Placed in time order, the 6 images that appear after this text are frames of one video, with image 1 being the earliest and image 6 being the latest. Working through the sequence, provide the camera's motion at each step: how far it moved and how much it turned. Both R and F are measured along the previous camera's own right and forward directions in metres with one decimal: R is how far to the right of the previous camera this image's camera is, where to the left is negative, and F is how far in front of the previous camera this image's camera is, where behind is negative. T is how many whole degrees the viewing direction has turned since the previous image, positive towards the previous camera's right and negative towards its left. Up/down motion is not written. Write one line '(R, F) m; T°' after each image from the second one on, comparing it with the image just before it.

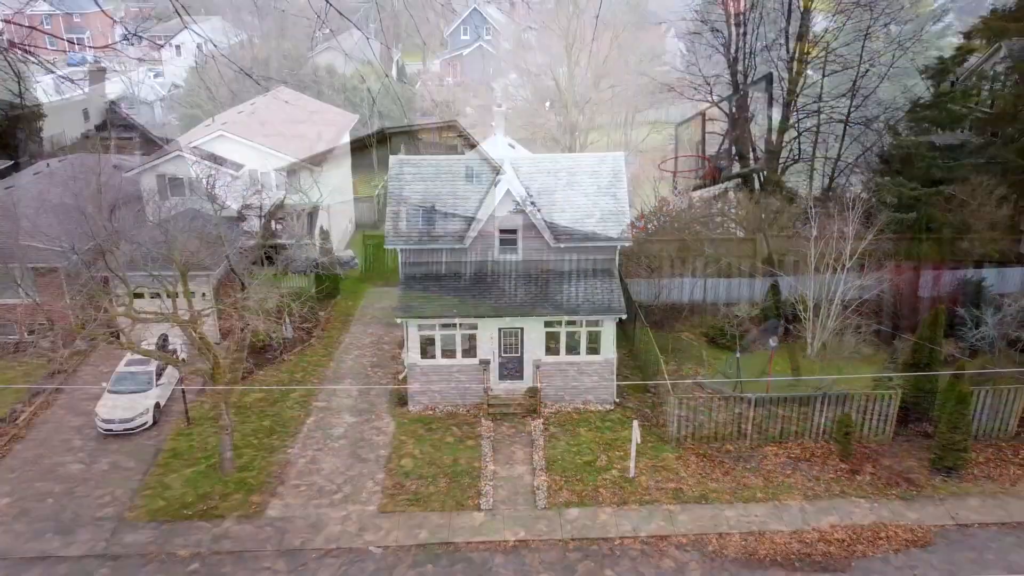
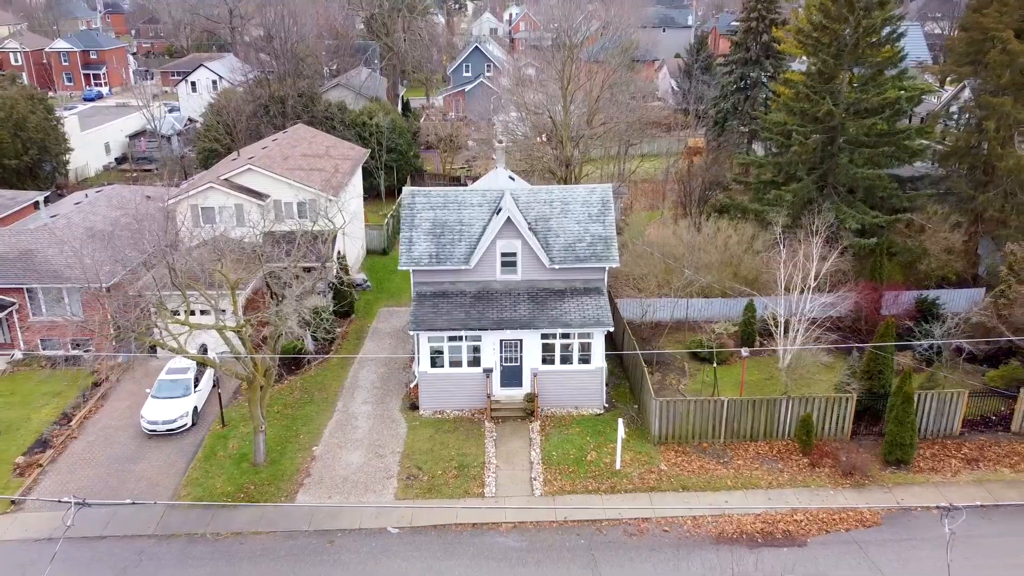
(0.0, -1.6) m; 0°
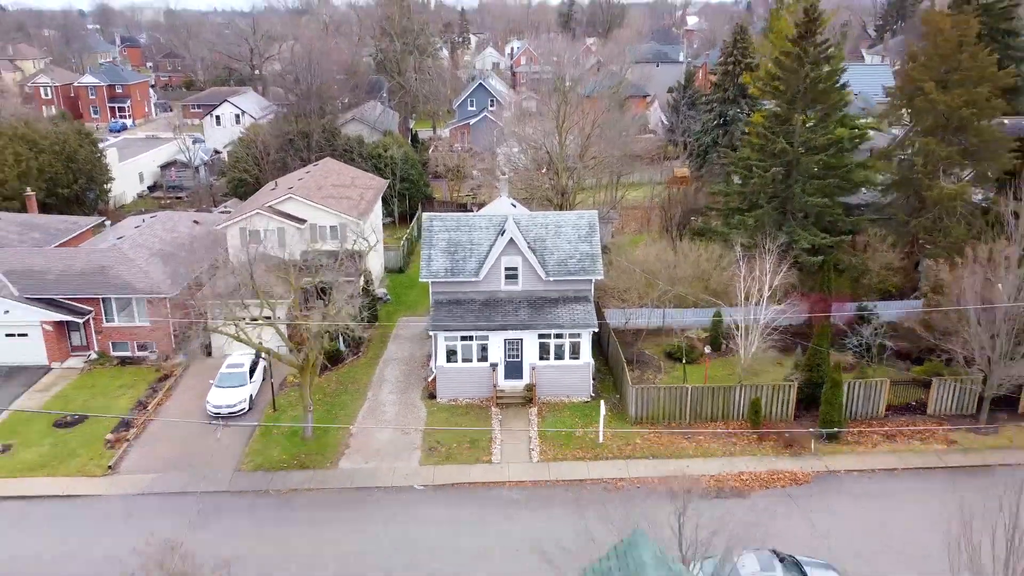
(0.0, -3.0) m; 0°
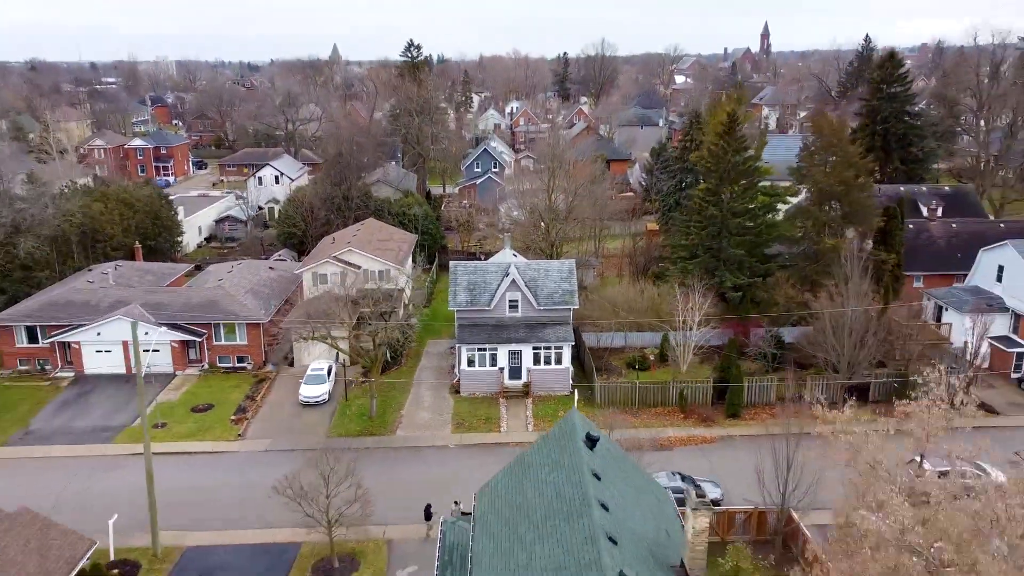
(-0.1, -7.4) m; 0°
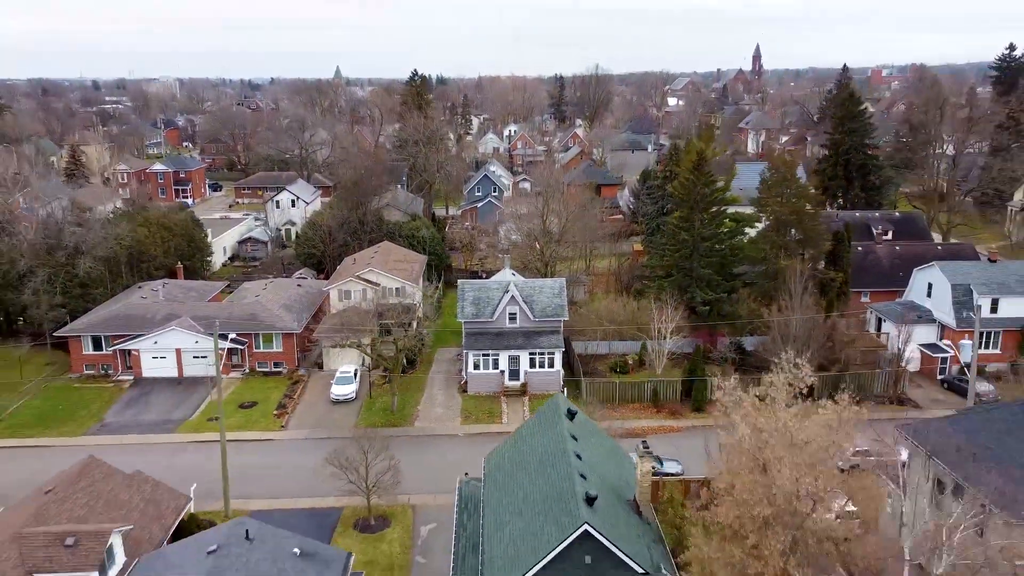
(-0.1, -4.4) m; 0°
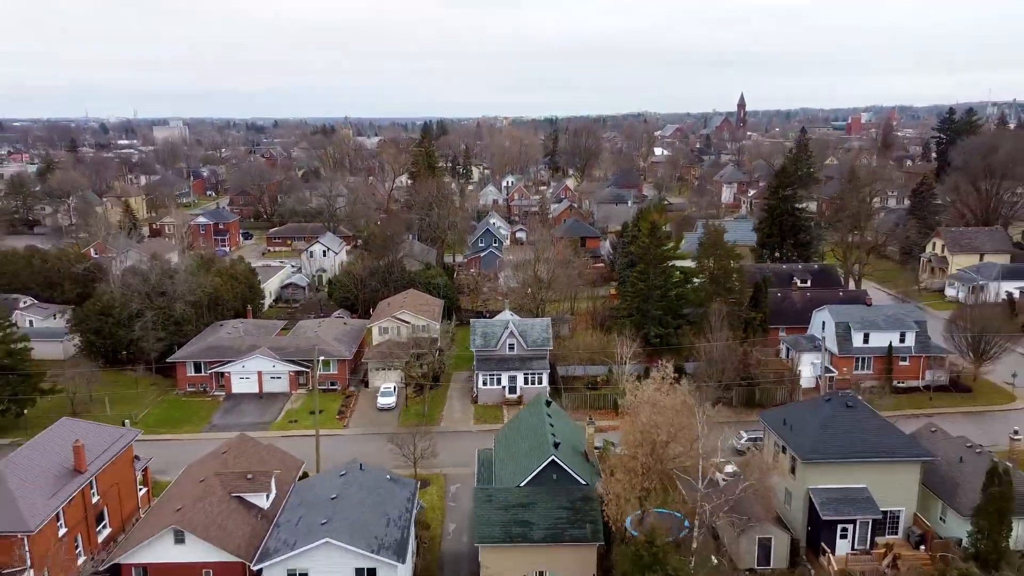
(-0.1, -10.6) m; 0°
